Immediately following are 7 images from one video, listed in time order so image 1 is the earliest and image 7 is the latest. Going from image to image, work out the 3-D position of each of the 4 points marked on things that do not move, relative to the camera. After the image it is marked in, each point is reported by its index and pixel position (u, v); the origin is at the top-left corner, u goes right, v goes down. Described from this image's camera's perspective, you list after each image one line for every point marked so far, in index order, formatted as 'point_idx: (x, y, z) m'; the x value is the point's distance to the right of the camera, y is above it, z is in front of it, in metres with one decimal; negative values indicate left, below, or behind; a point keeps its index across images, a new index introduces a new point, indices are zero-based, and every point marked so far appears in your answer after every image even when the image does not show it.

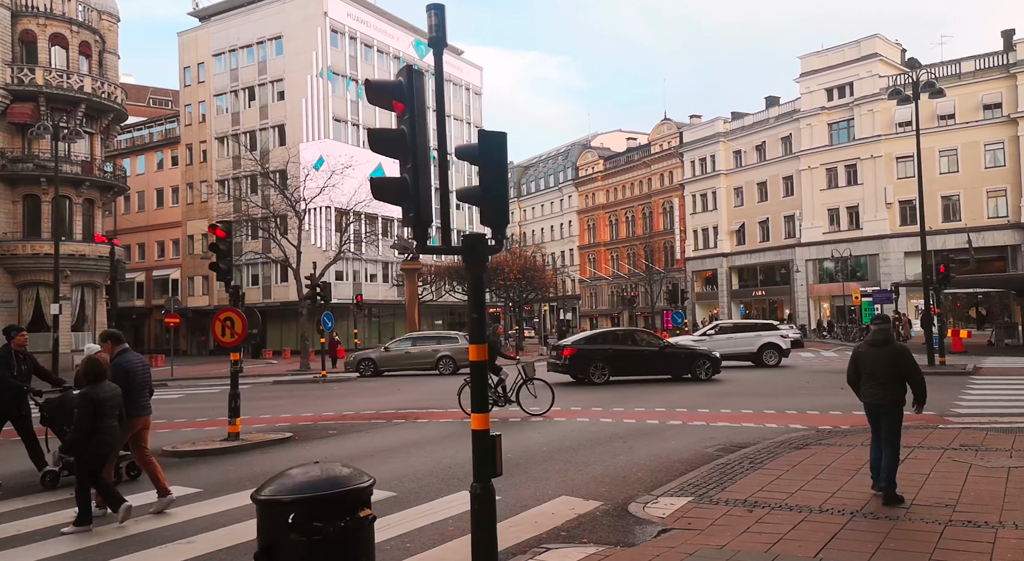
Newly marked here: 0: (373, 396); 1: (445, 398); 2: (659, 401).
0: (-3.2, -2.7, +17.8) m
1: (-1.4, -2.6, +16.8) m
2: (+3.0, -2.5, +16.1) m
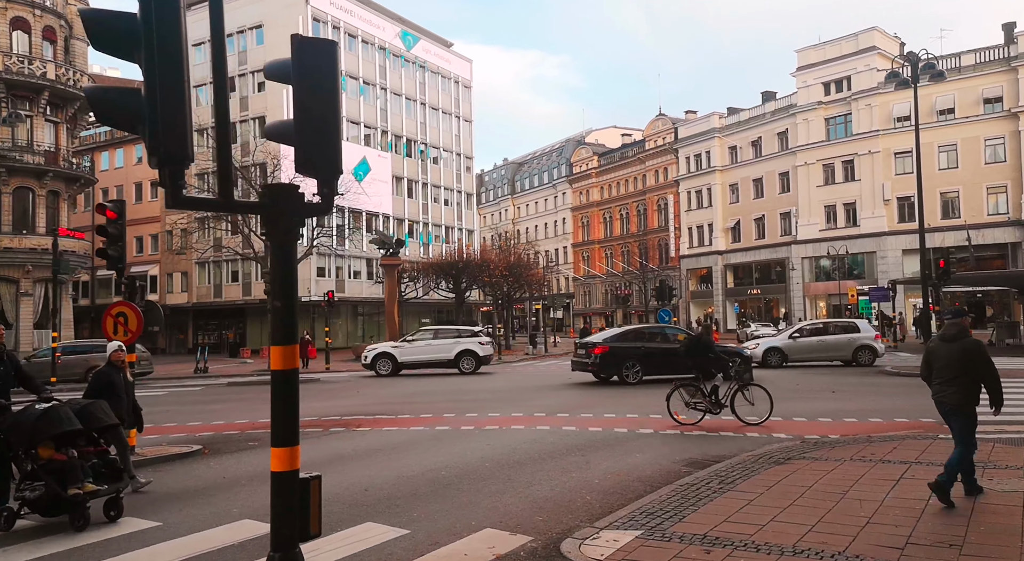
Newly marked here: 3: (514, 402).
0: (-4.0, -2.6, +16.5) m
1: (-2.1, -2.5, +15.5) m
2: (+2.3, -2.4, +14.8) m
3: (+0.1, -2.4, +14.8) m
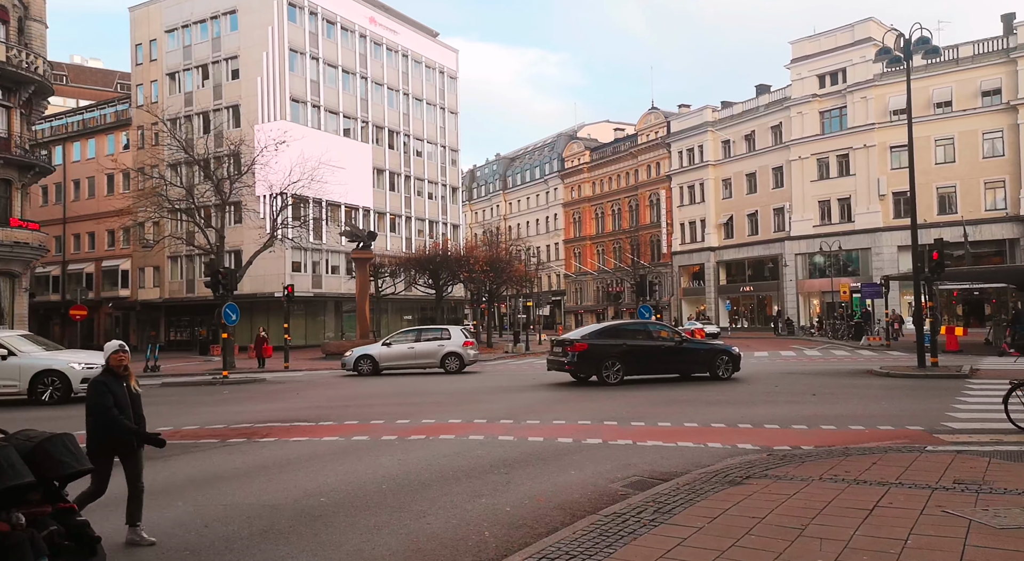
0: (-5.0, -2.4, +15.0) m
1: (-3.1, -2.3, +14.0) m
2: (+1.3, -2.2, +13.3) m
3: (-0.9, -2.2, +13.3) m
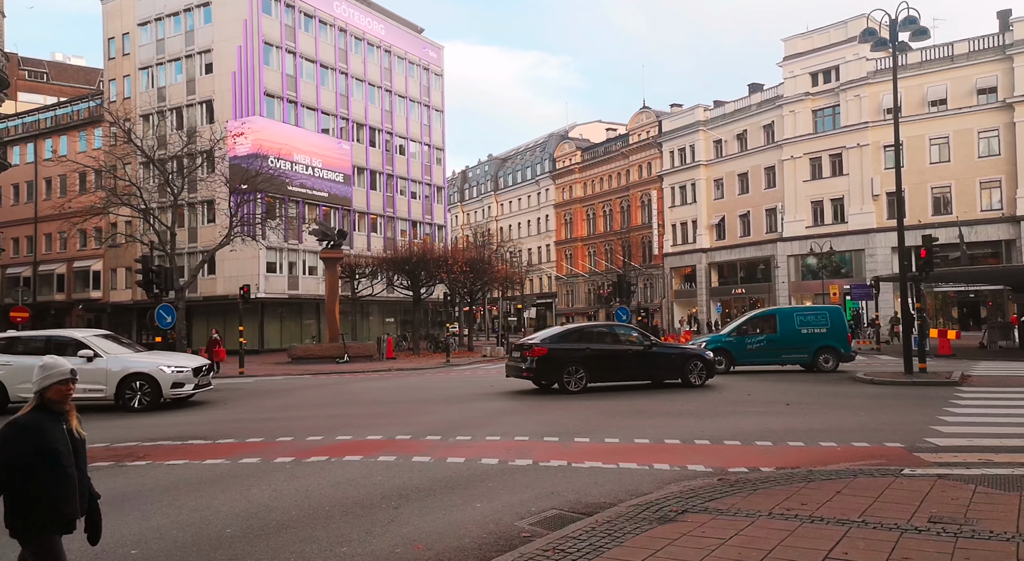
0: (-6.0, -2.4, +13.6) m
1: (-4.1, -2.3, +12.6) m
2: (+0.3, -2.2, +11.9) m
3: (-1.9, -2.2, +12.0) m
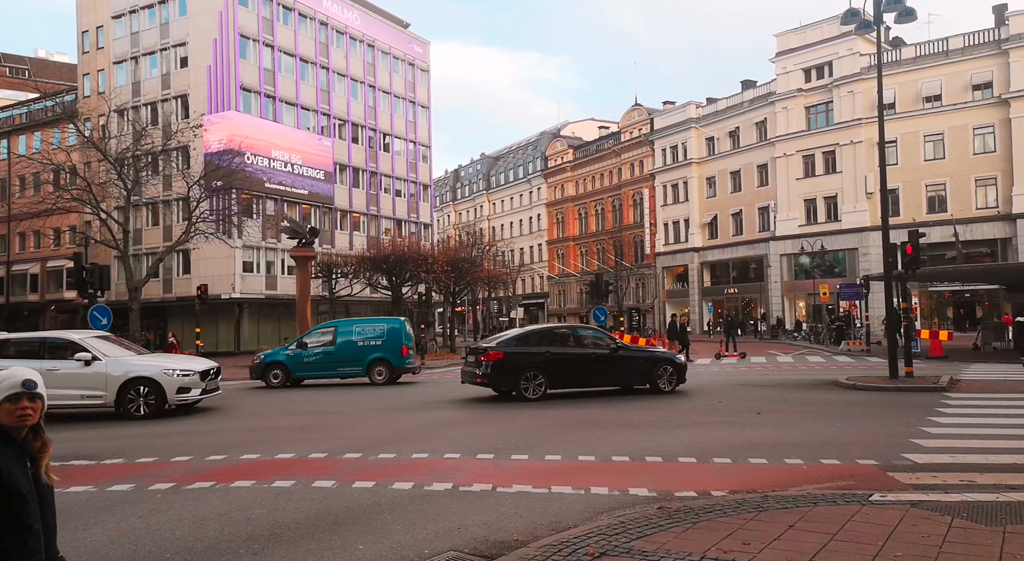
0: (-6.9, -2.4, +12.5) m
1: (-5.0, -2.3, +11.5) m
2: (-0.6, -2.2, +10.8) m
3: (-2.8, -2.2, +10.9) m
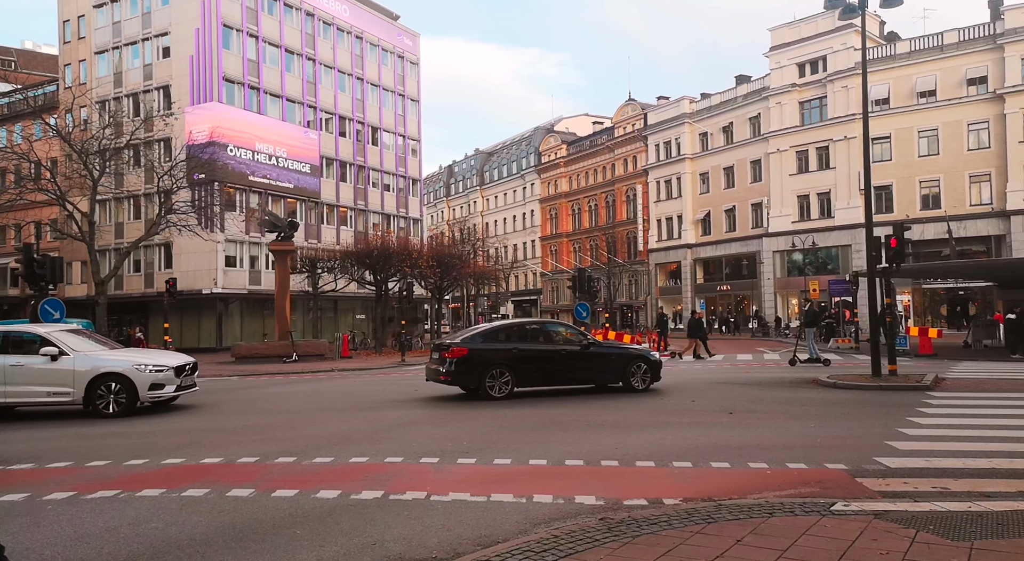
0: (-7.5, -2.2, +11.8) m
1: (-5.6, -2.2, +10.9) m
2: (-1.2, -2.1, +10.2) m
3: (-3.4, -2.1, +10.2) m
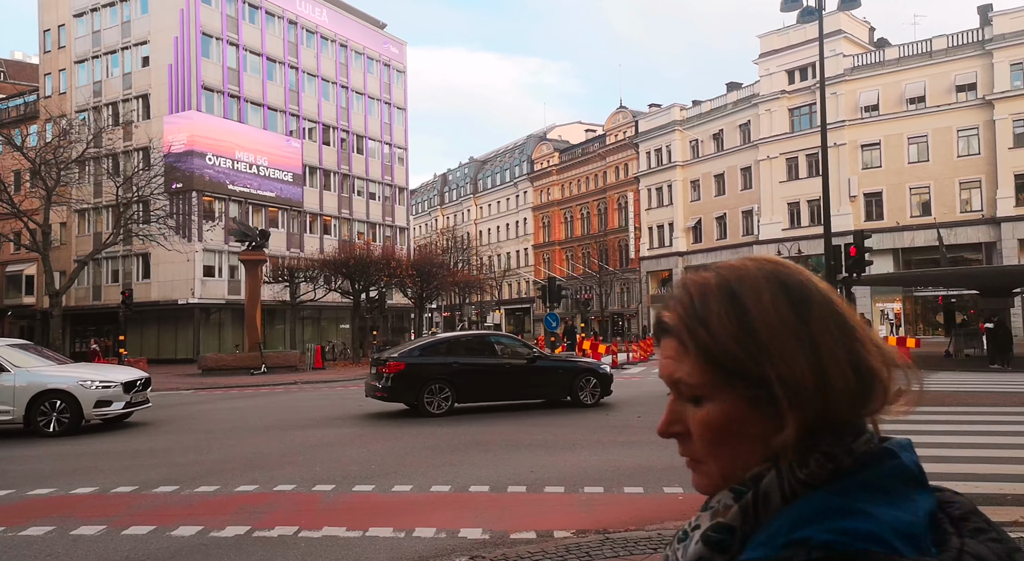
0: (-8.6, -2.5, +11.4) m
1: (-6.7, -2.4, +10.4) m
2: (-2.3, -2.3, +9.7) m
3: (-4.5, -2.3, +9.8) m
